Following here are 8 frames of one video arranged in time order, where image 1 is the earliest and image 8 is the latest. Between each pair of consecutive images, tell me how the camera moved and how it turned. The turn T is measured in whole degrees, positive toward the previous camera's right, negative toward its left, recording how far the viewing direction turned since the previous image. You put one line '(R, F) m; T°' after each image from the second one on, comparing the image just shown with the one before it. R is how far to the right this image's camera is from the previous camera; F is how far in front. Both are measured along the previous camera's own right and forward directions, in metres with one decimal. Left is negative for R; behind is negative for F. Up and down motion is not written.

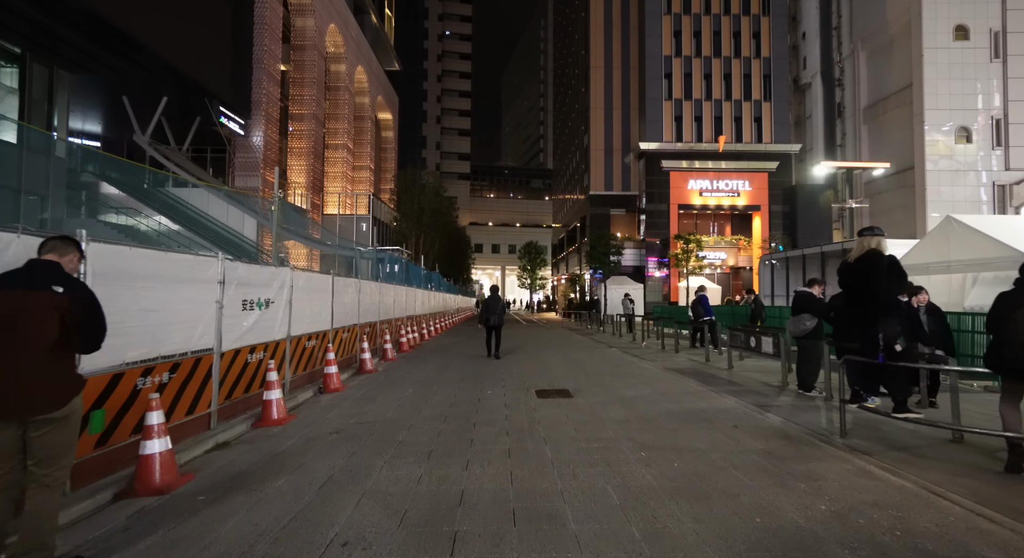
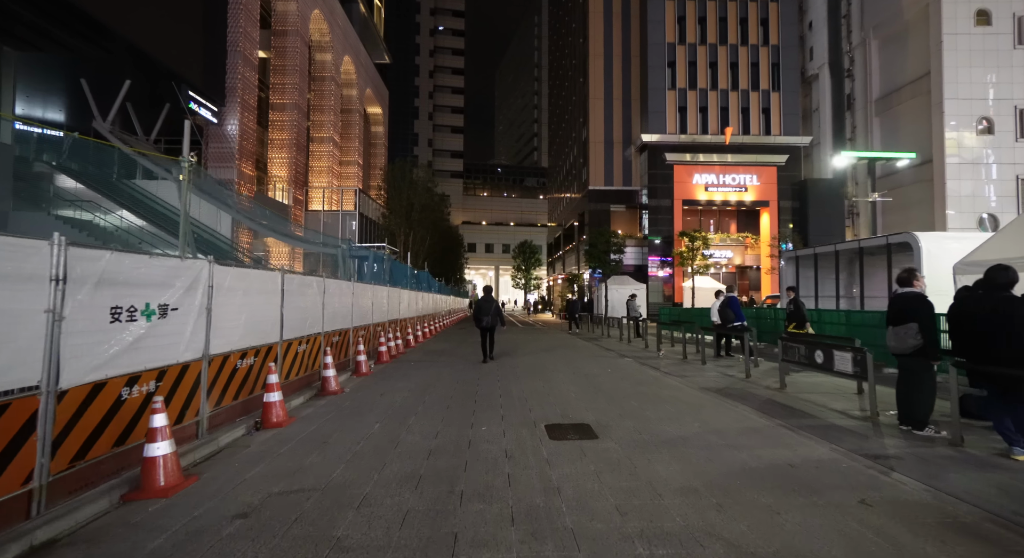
(-0.1, +2.2) m; +1°
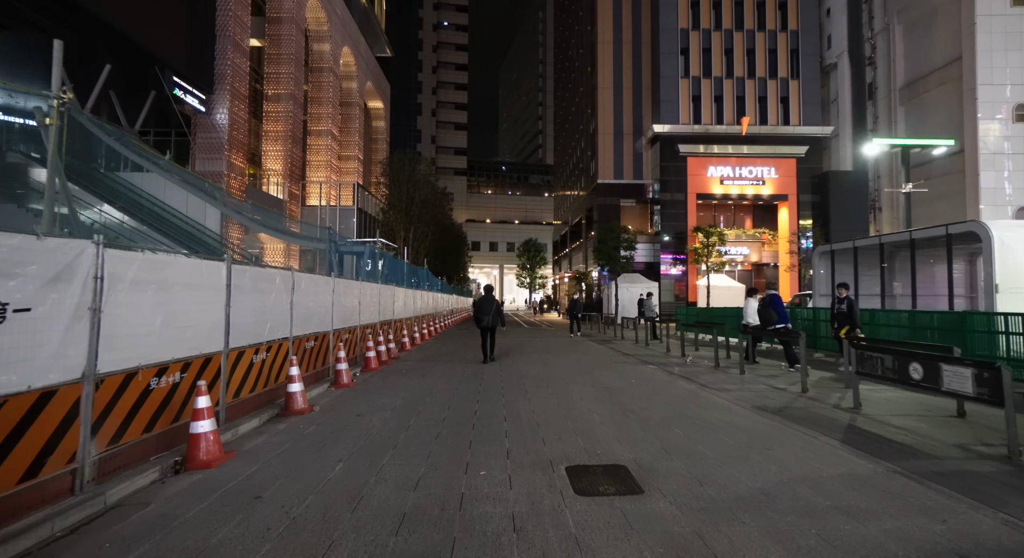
(0.0, +1.7) m; -1°
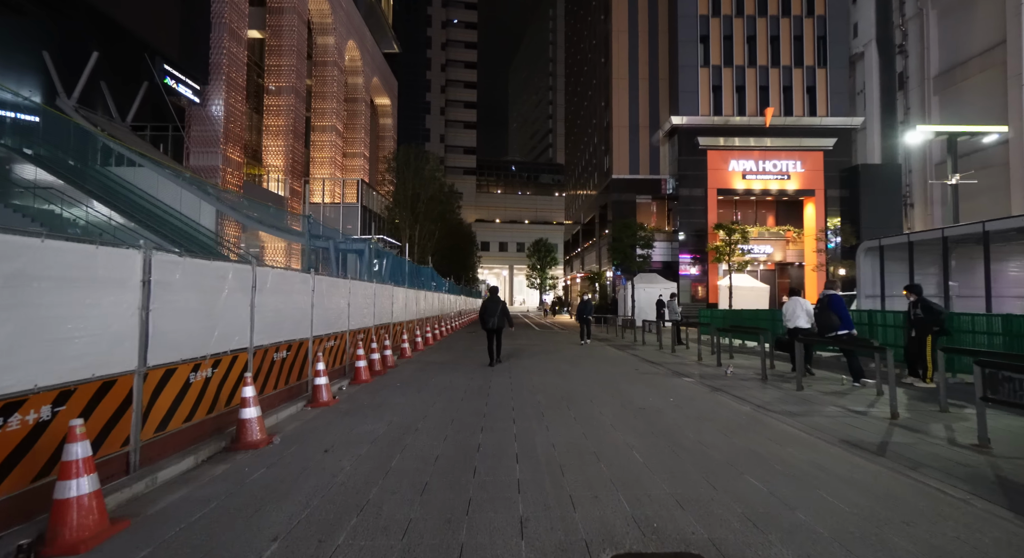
(0.0, +1.7) m; -1°
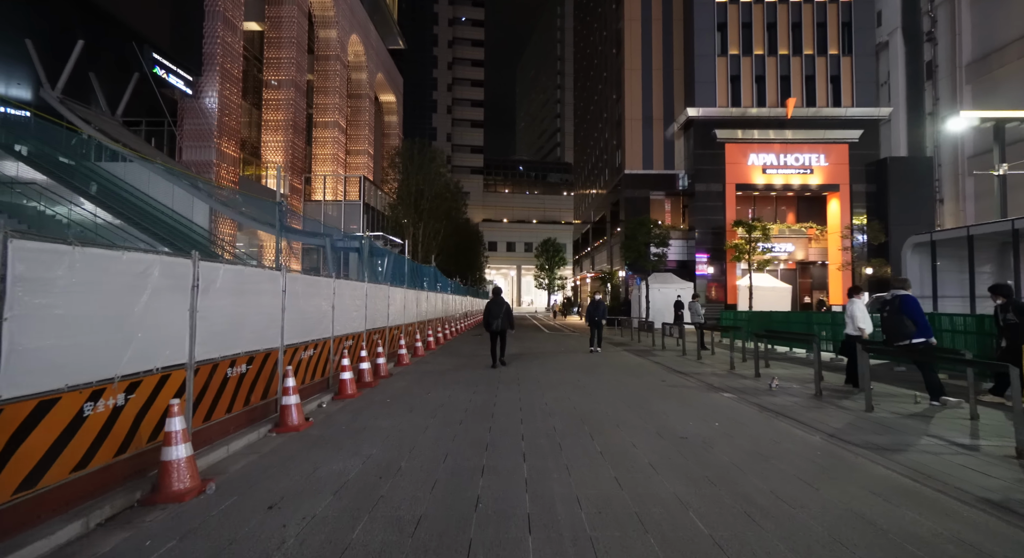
(0.0, +1.5) m; -1°
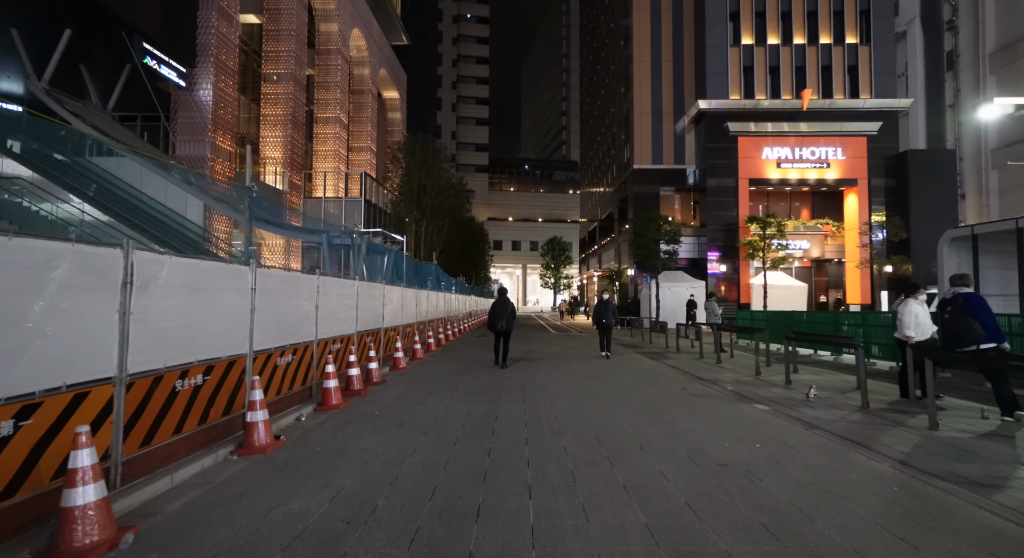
(0.0, +1.0) m; -1°
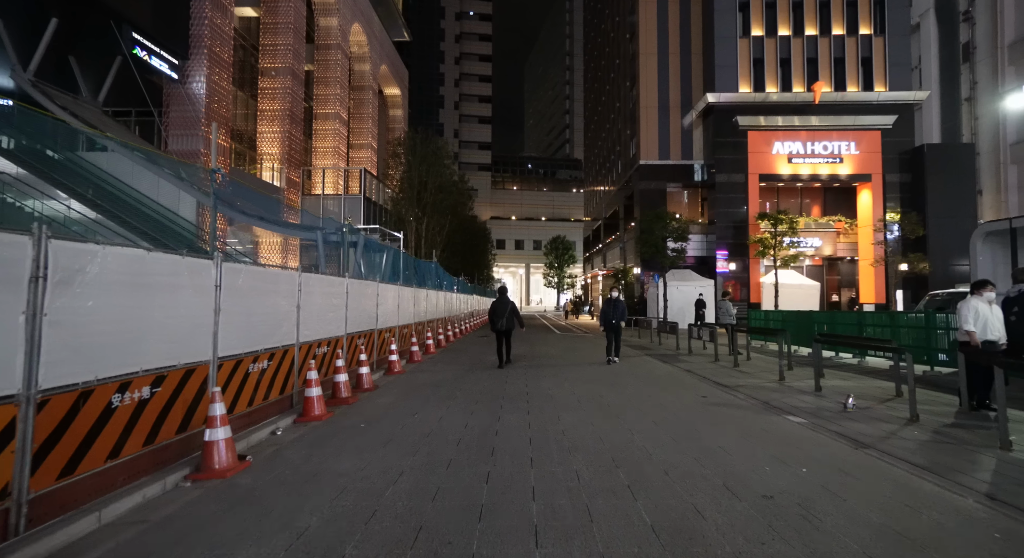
(0.0, +0.9) m; 0°
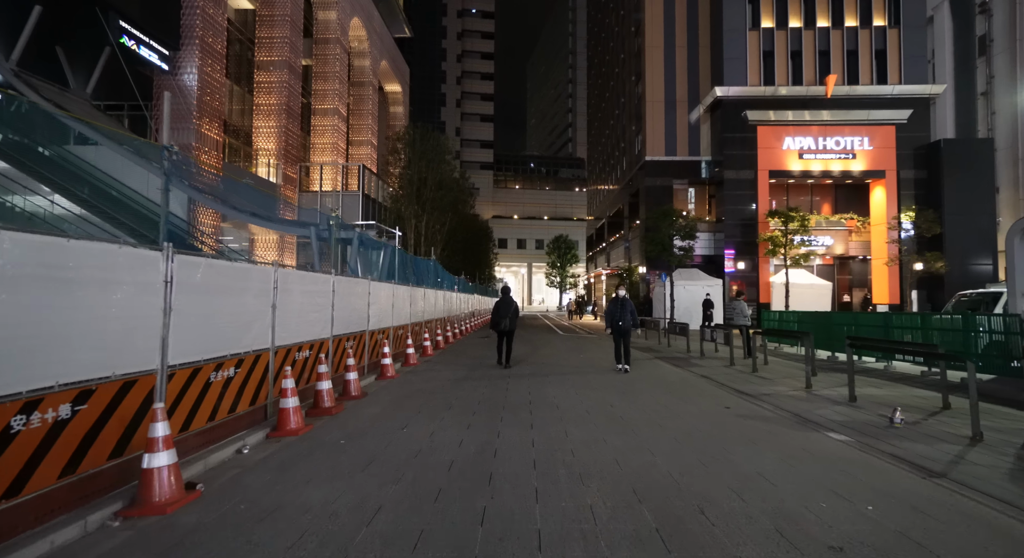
(0.0, +0.9) m; 0°
